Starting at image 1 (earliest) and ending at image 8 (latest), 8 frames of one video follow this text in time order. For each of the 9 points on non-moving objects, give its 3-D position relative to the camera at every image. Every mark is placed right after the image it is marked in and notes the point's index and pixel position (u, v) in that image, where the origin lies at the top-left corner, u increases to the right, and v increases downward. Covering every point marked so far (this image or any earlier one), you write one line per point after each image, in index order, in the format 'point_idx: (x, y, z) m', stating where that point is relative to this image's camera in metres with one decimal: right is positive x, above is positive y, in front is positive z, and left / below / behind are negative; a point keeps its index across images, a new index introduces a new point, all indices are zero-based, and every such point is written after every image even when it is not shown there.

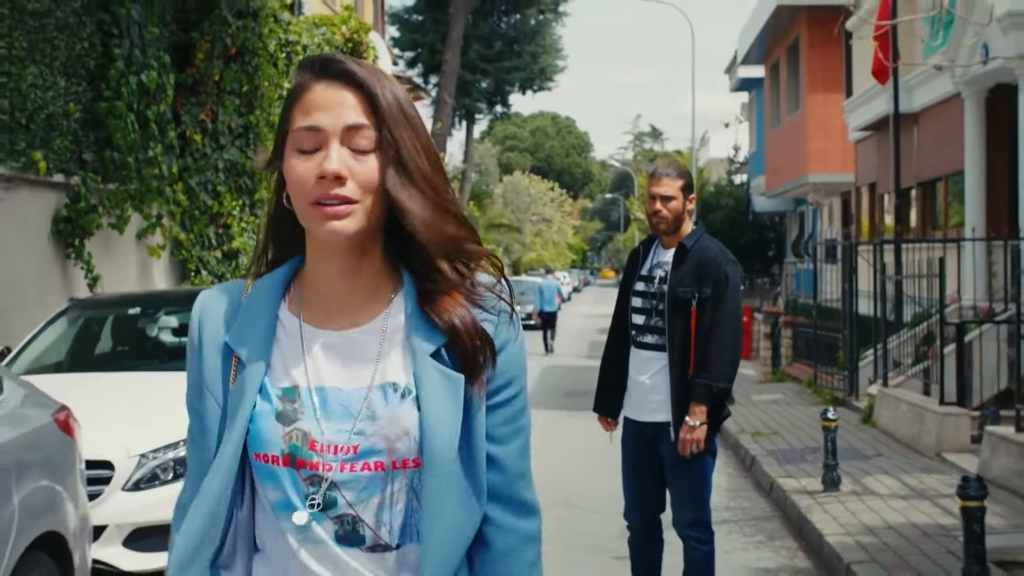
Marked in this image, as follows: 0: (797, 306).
0: (+3.3, -0.2, +18.9) m
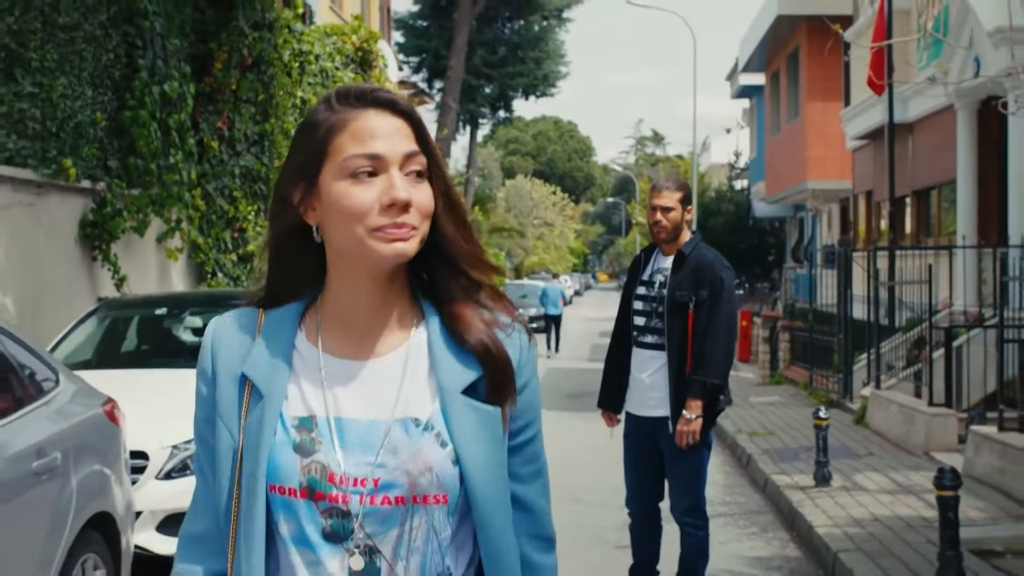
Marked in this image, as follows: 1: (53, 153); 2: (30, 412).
0: (+3.4, -0.3, +19.4) m
1: (-2.6, +0.8, +9.4) m
2: (-1.4, -0.4, +4.7) m
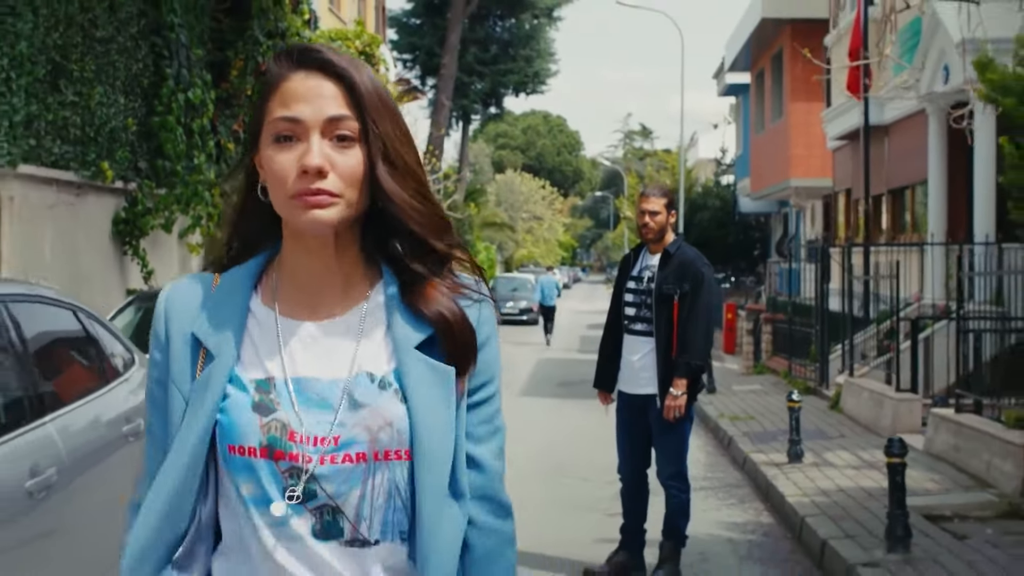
0: (+3.3, -0.2, +20.2) m
1: (-2.6, +0.8, +10.2) m
2: (-1.4, -0.3, +5.5) m
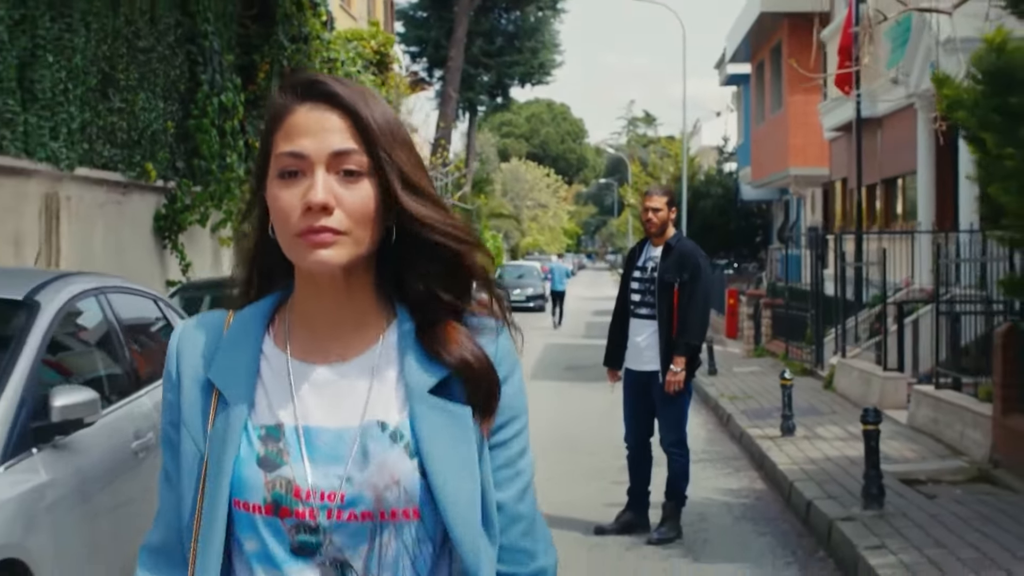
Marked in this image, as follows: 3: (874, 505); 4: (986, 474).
0: (+3.4, 0.0, +21.1) m
1: (-2.6, +0.9, +11.0) m
2: (-1.3, -0.3, +6.4) m
3: (+1.6, -1.0, +7.3) m
4: (+2.5, -1.0, +8.5) m
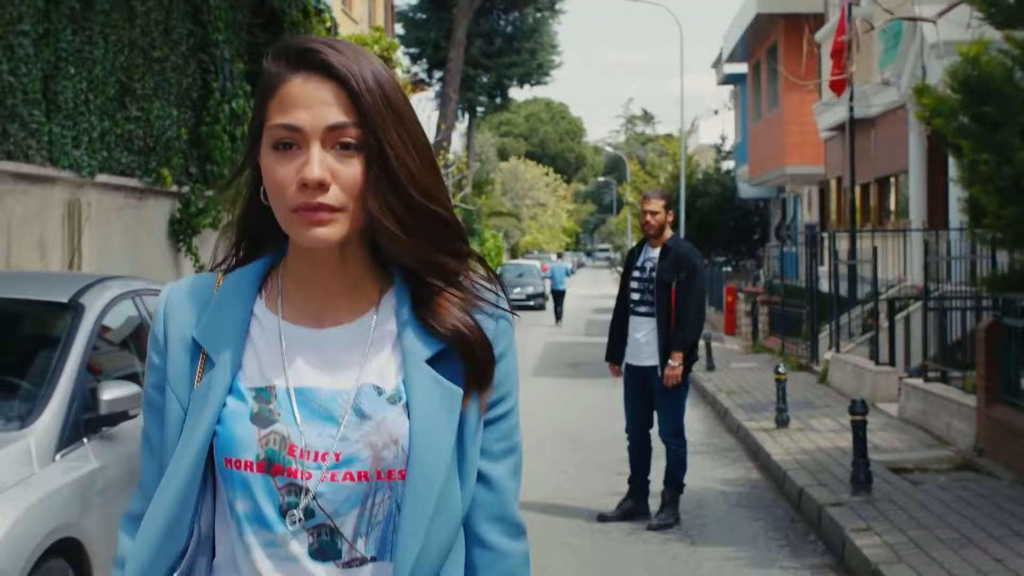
0: (+3.4, 0.0, +21.5) m
1: (-2.5, +0.9, +11.4) m
2: (-1.3, -0.3, +6.8) m
3: (+1.7, -1.0, +7.7) m
4: (+2.5, -1.0, +8.9) m
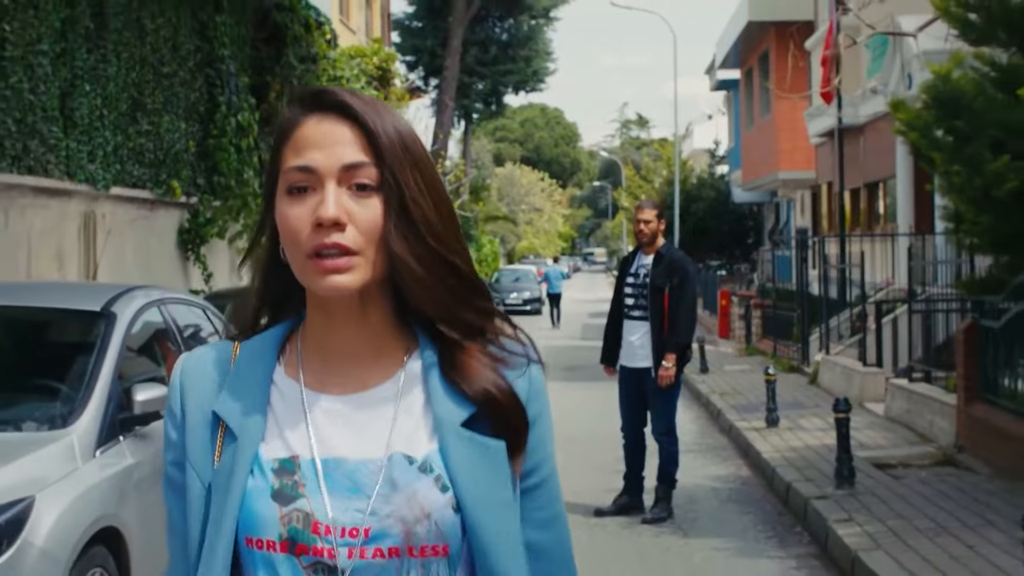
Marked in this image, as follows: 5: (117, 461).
0: (+3.4, 0.0, +21.9) m
1: (-2.6, +0.8, +11.8) m
2: (-1.3, -0.4, +7.2) m
3: (+1.7, -1.0, +8.1) m
4: (+2.5, -1.0, +9.3) m
5: (-1.3, -0.5, +5.1) m
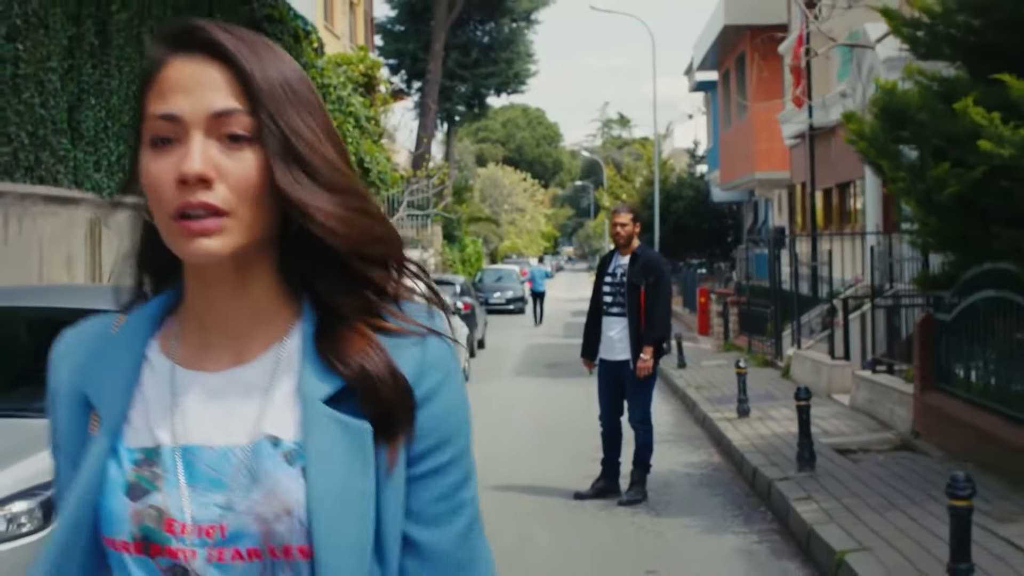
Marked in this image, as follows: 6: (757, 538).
0: (+3.2, 0.0, +22.5) m
1: (-2.7, +0.8, +12.4) m
2: (-1.3, -0.4, +7.8) m
3: (+1.6, -1.0, +8.7) m
4: (+2.4, -1.0, +9.9) m
5: (-1.3, -0.6, +5.7) m
6: (+1.2, -1.2, +7.6) m
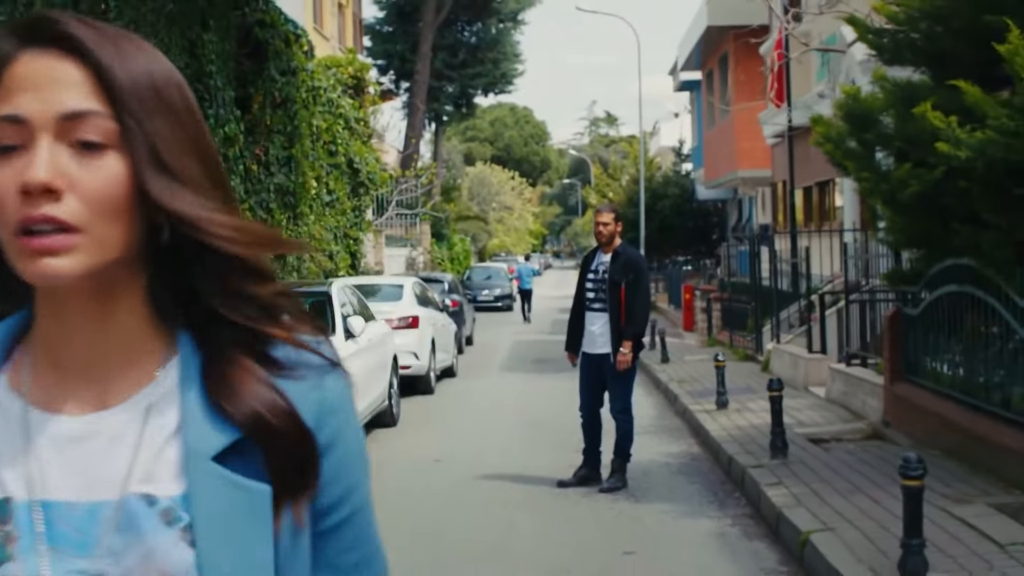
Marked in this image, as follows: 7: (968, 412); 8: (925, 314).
0: (+3.0, +0.1, +22.9) m
1: (-2.8, +0.8, +12.8) m
2: (-1.4, -0.3, +8.2) m
3: (+1.5, -0.9, +9.1) m
4: (+2.3, -0.9, +10.3) m
5: (-1.4, -0.5, +6.1) m
6: (+1.1, -1.2, +8.0) m
7: (+2.5, -0.7, +8.7) m
8: (+2.5, -0.2, +9.9) m
